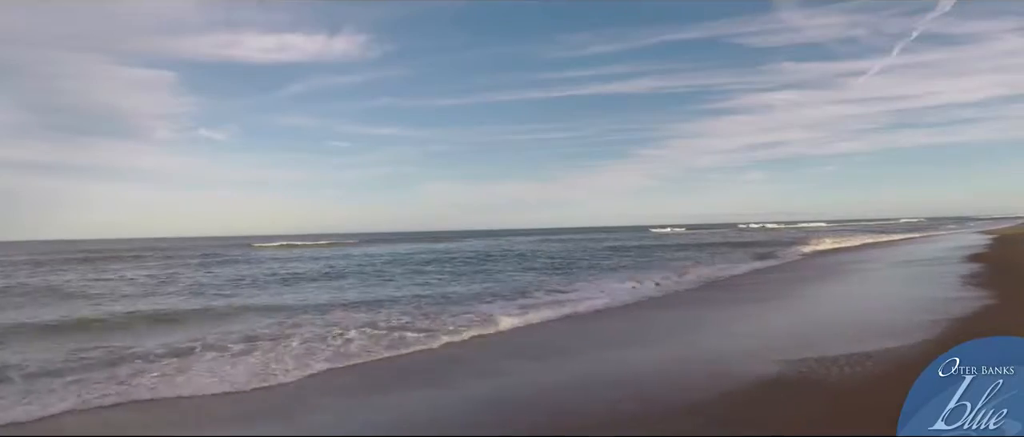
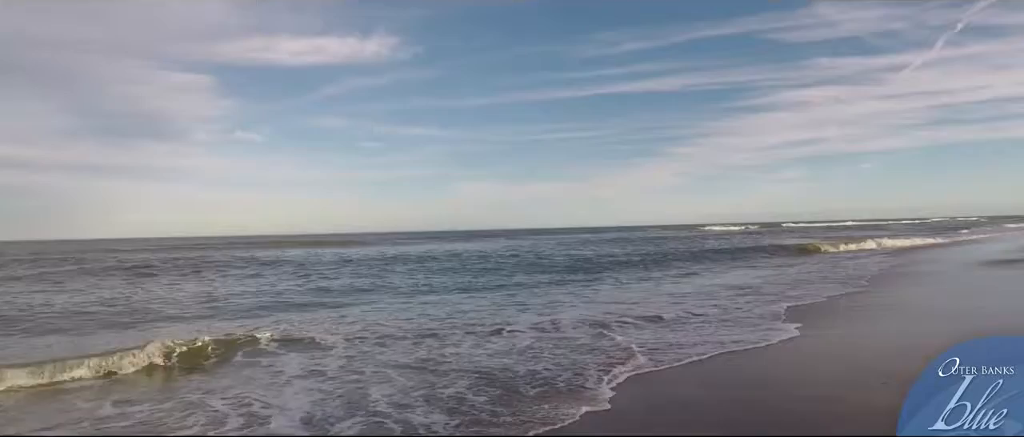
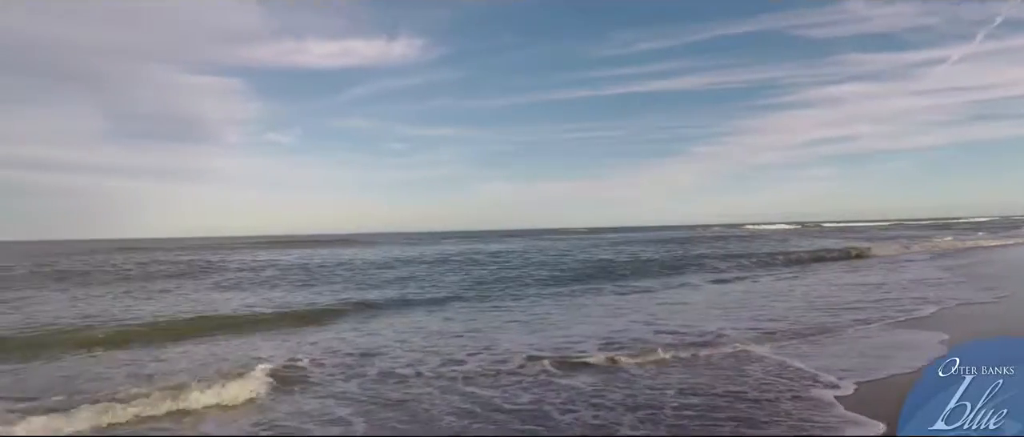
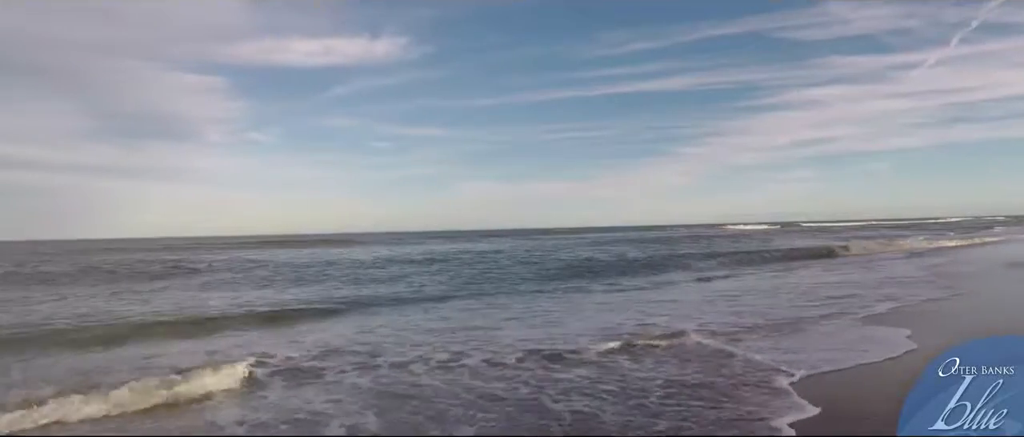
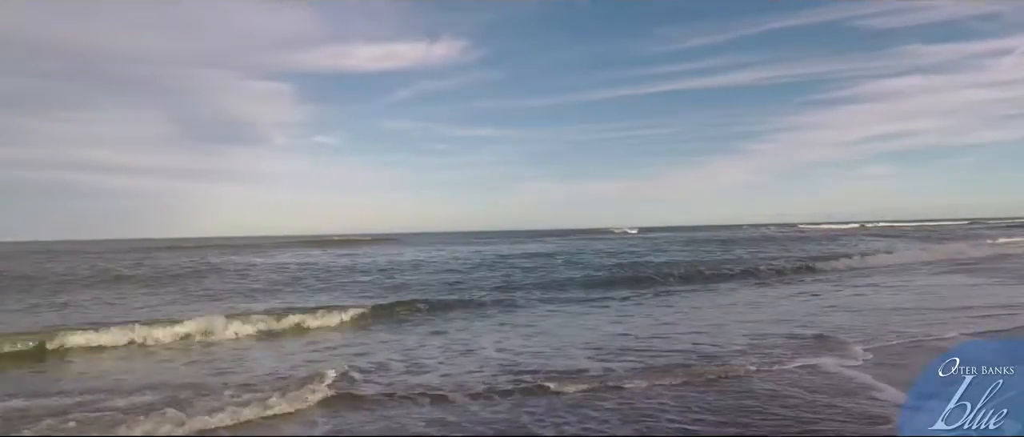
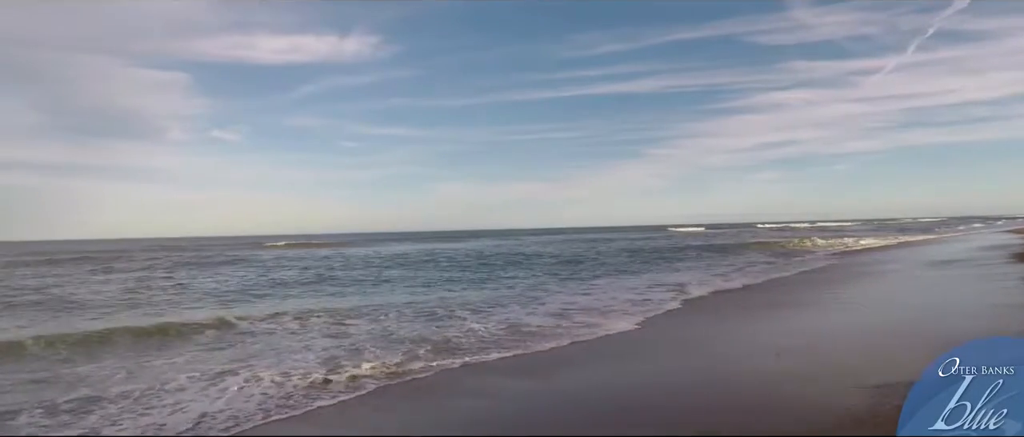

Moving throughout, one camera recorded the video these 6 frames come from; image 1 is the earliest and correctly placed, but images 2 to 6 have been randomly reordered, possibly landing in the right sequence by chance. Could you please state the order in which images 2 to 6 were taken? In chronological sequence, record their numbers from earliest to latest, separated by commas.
6, 2, 4, 3, 5
